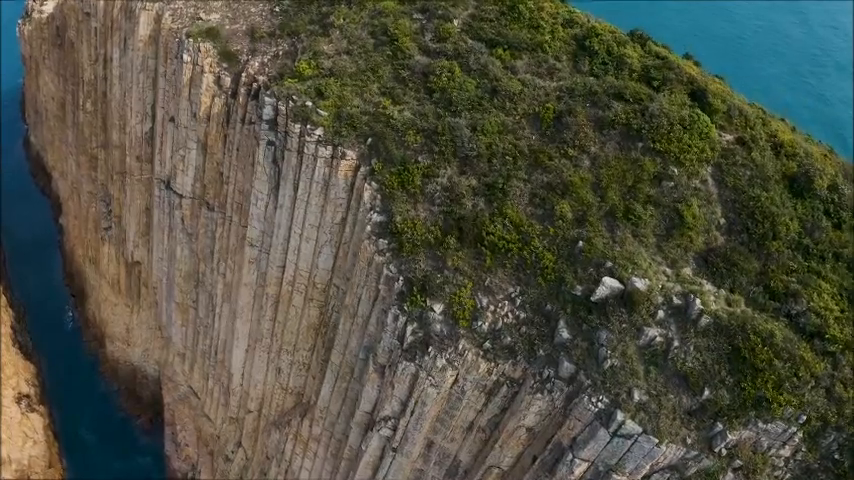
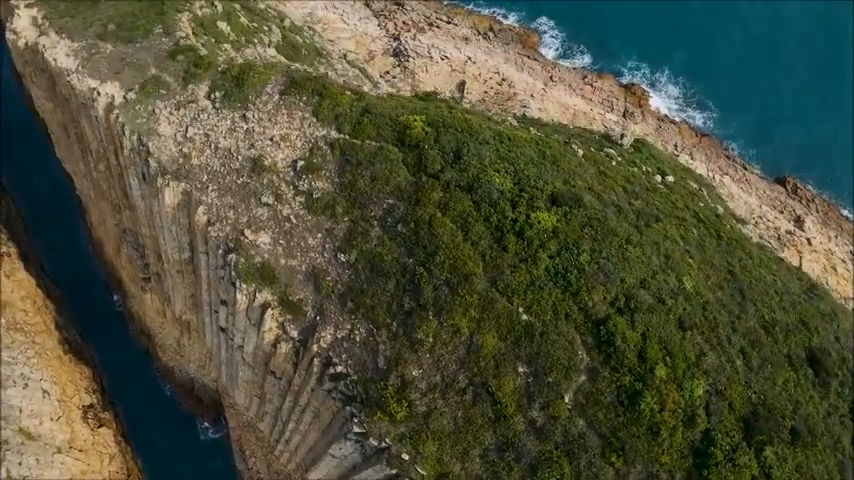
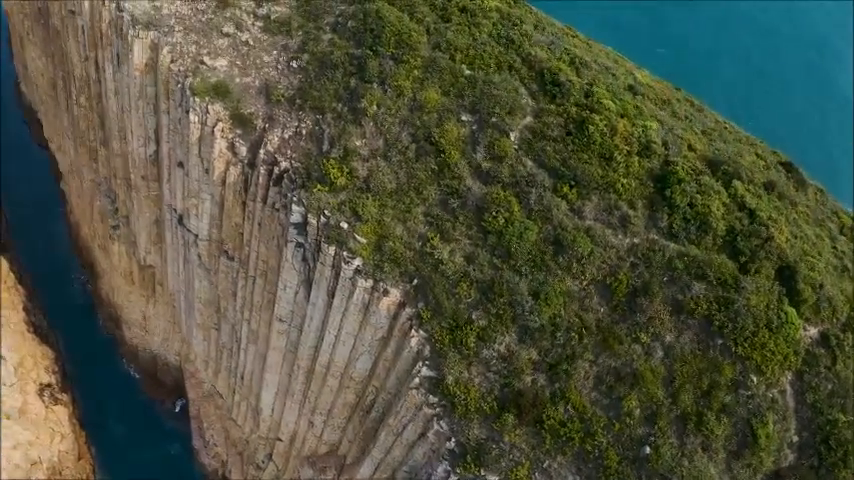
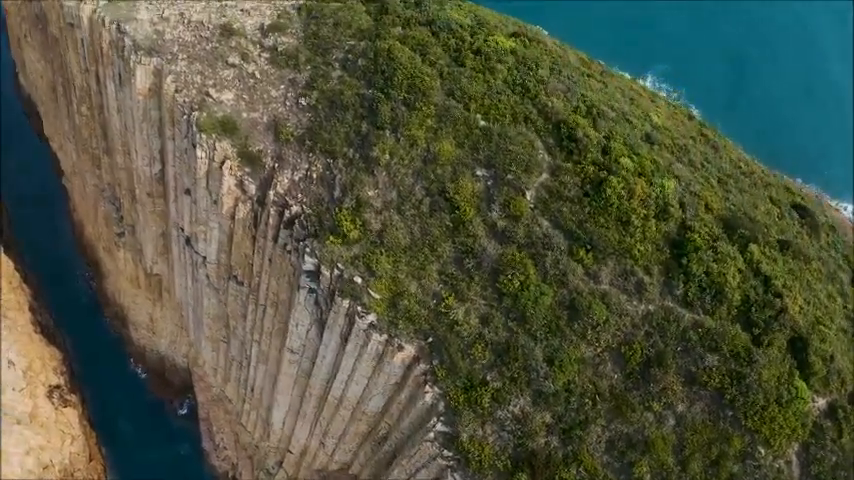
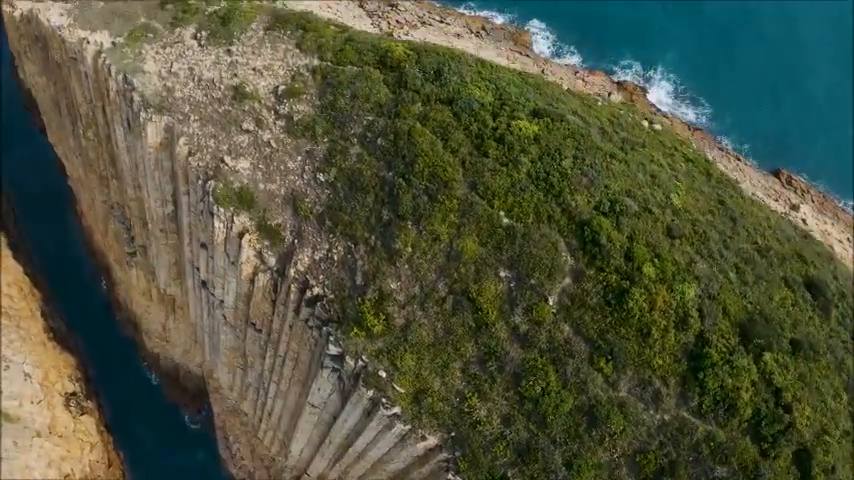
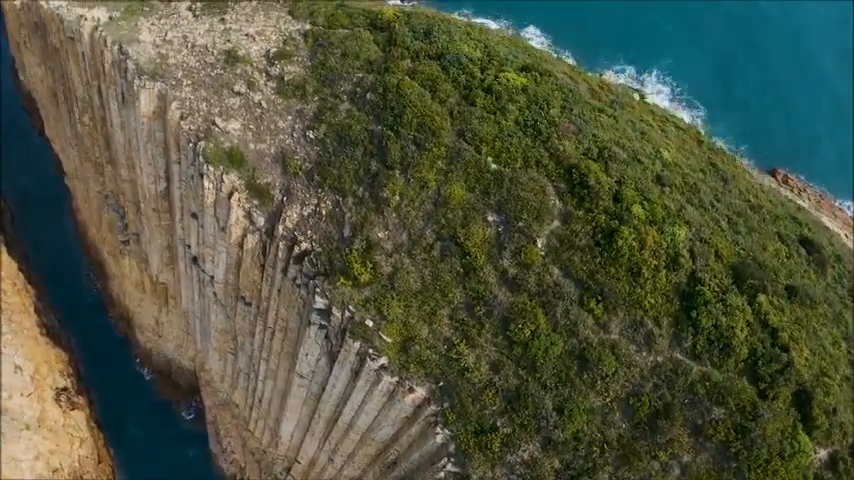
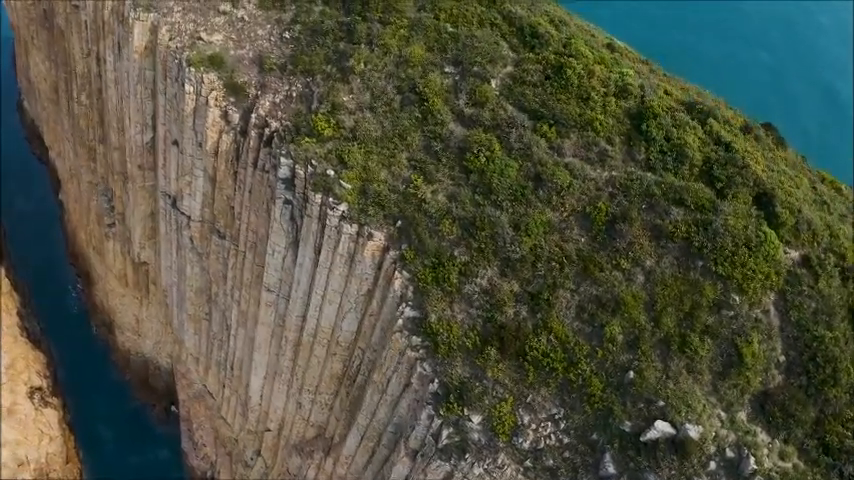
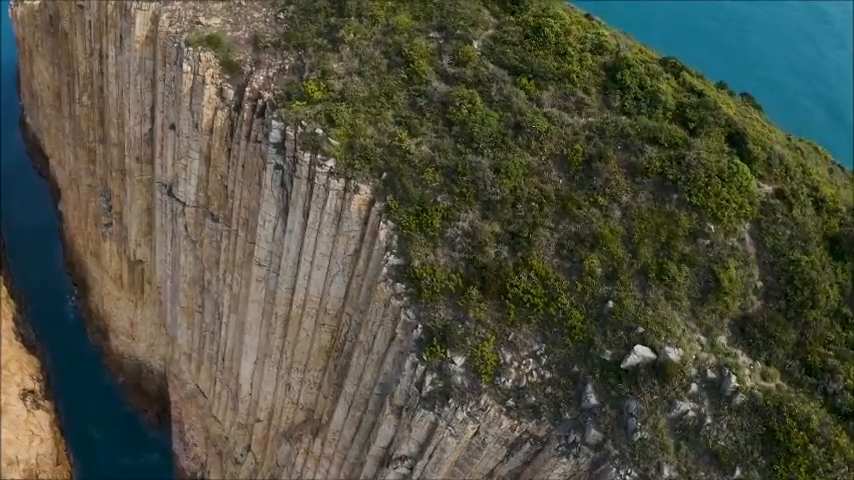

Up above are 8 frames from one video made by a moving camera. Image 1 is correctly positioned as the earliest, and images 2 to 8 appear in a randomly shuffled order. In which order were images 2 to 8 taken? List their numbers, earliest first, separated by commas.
8, 7, 3, 4, 6, 5, 2
